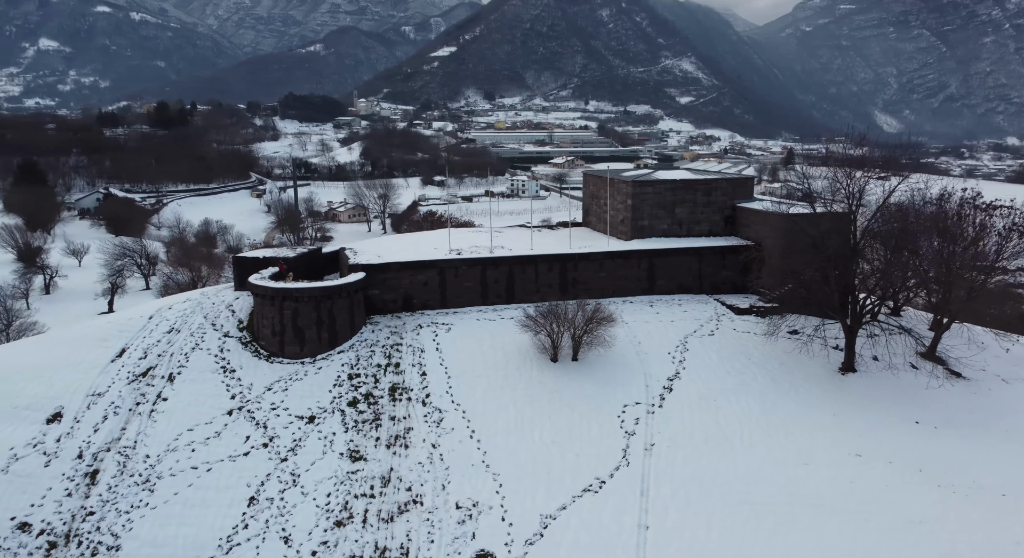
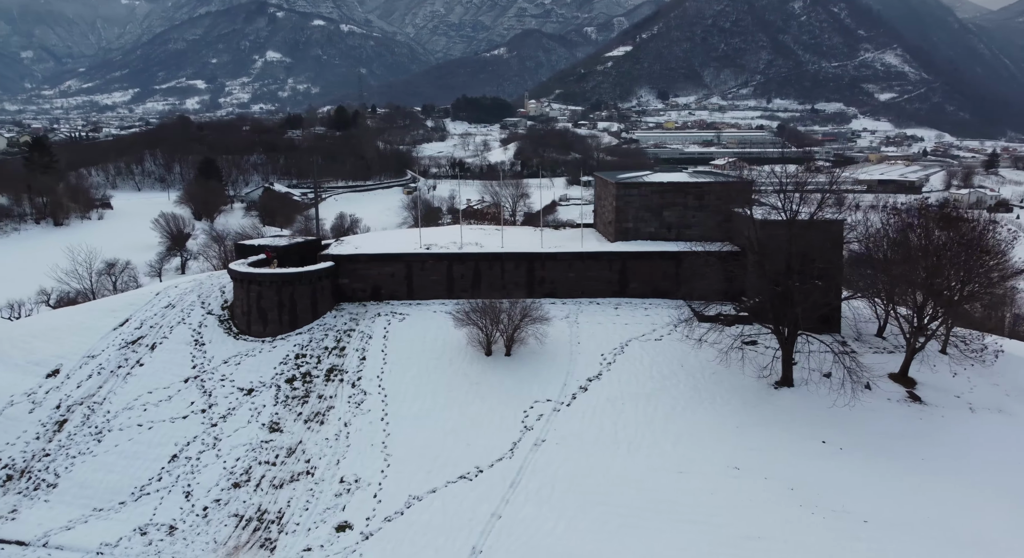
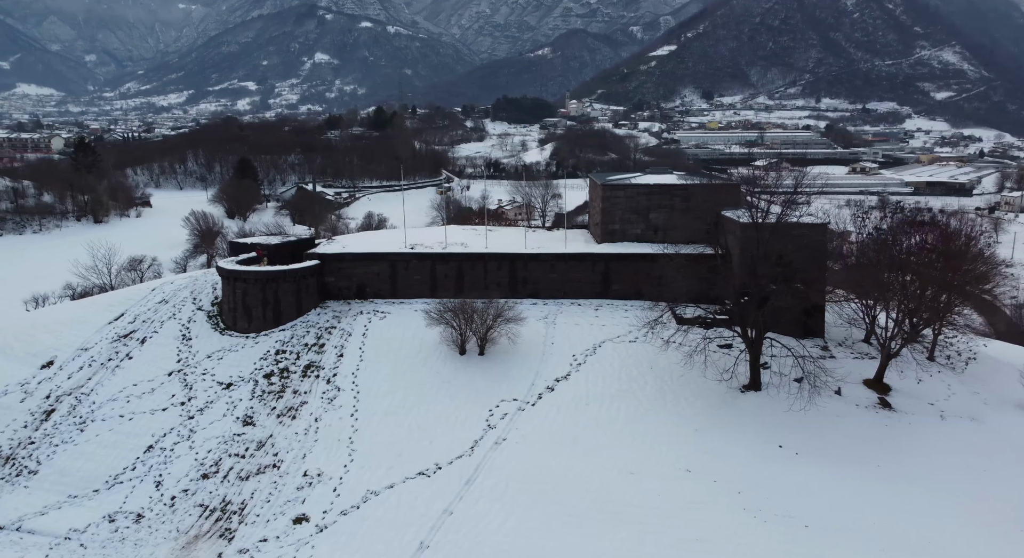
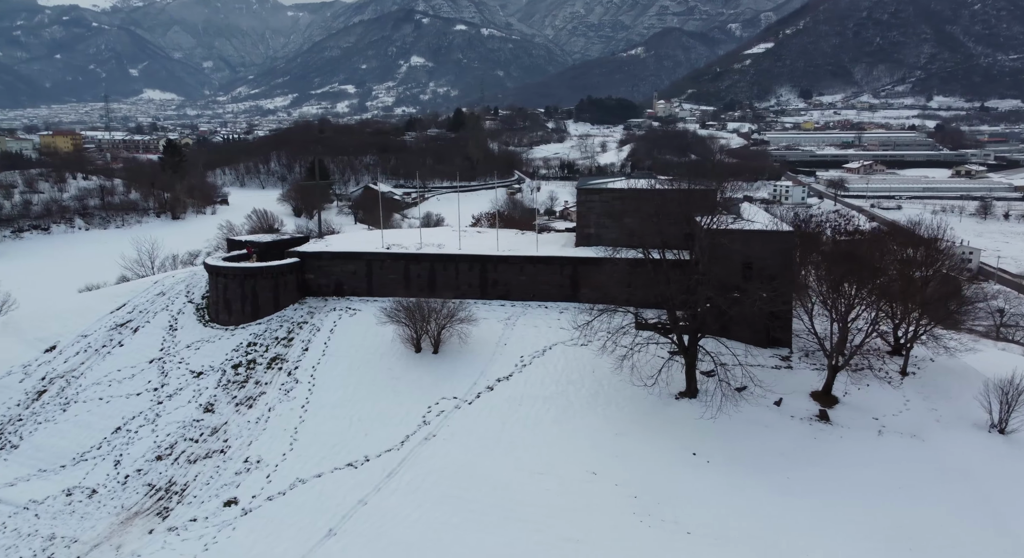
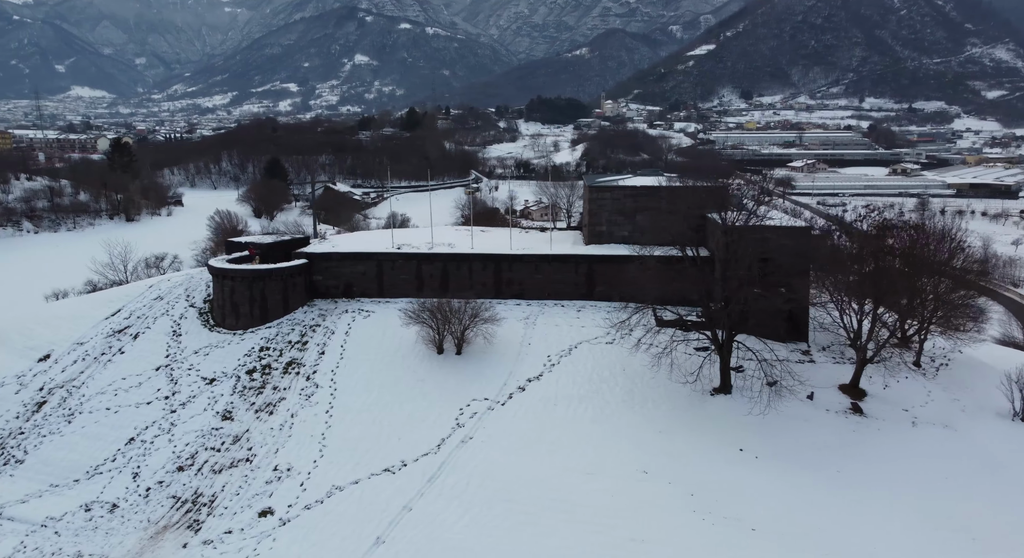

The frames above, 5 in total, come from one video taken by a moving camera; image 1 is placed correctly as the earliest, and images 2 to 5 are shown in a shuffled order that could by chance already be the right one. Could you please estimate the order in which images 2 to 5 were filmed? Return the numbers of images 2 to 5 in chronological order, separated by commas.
2, 3, 5, 4
